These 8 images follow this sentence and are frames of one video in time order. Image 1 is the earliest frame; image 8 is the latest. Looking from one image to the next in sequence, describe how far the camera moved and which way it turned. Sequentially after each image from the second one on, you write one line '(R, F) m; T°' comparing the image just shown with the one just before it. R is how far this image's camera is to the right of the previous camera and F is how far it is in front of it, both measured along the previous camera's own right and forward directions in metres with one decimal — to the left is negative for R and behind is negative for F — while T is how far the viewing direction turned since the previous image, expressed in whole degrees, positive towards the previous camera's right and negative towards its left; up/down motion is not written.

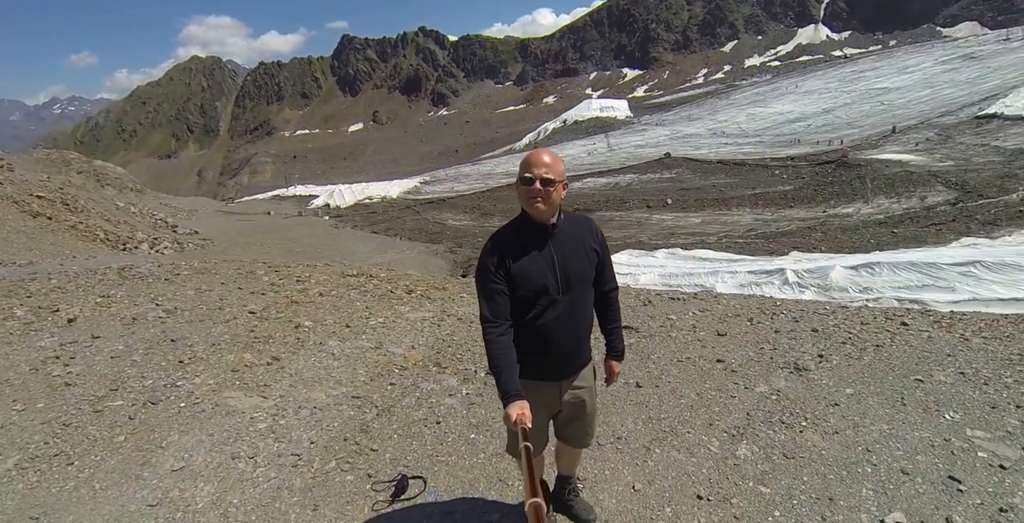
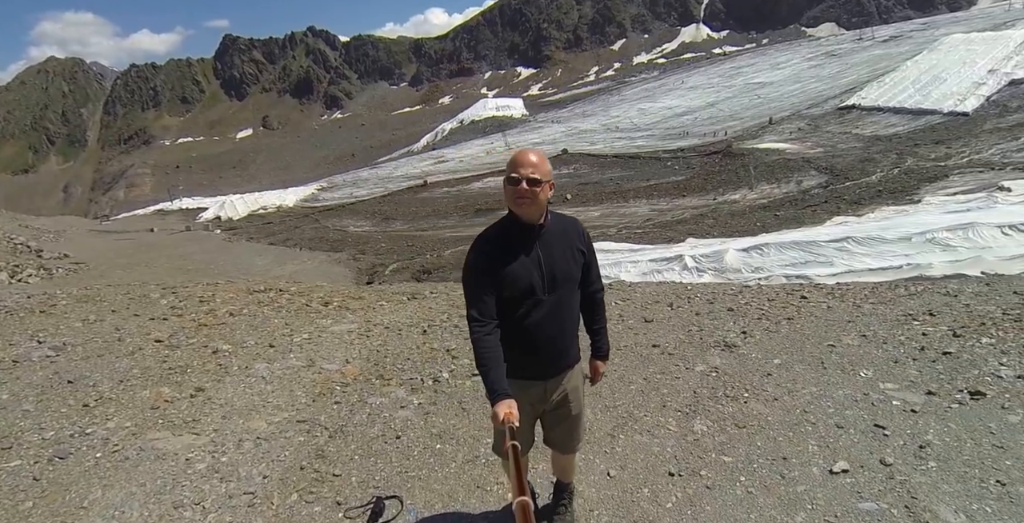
(-0.4, +0.1) m; +11°
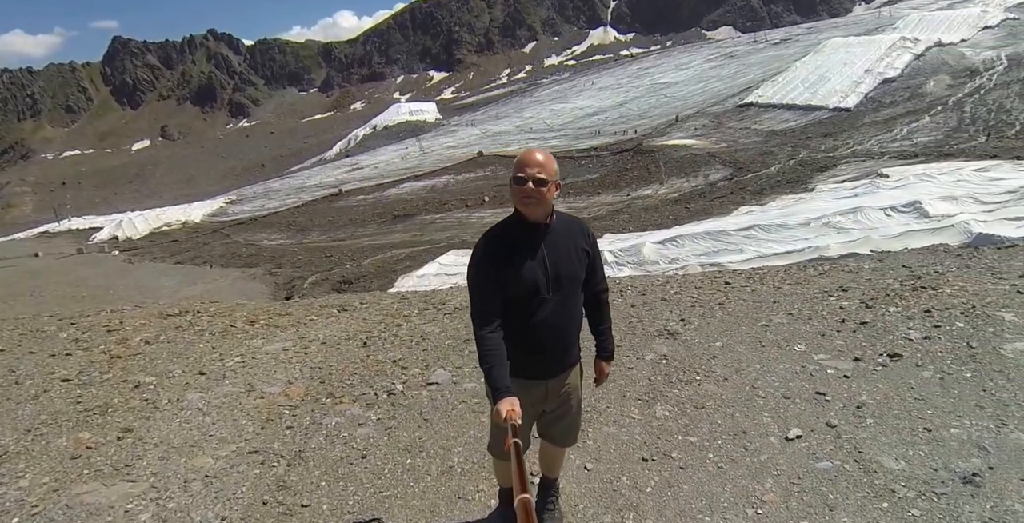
(-0.4, 0.0) m; +9°
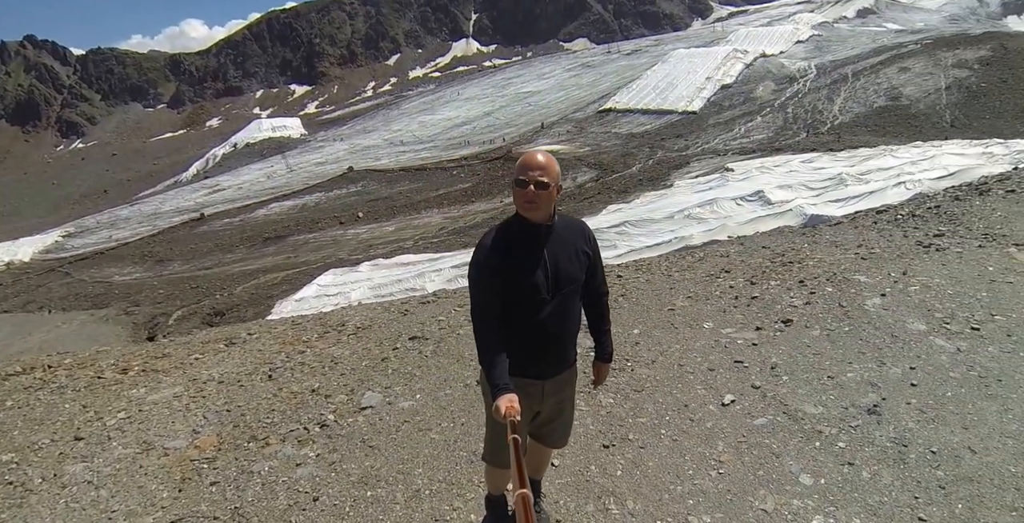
(-0.6, 0.0) m; +14°
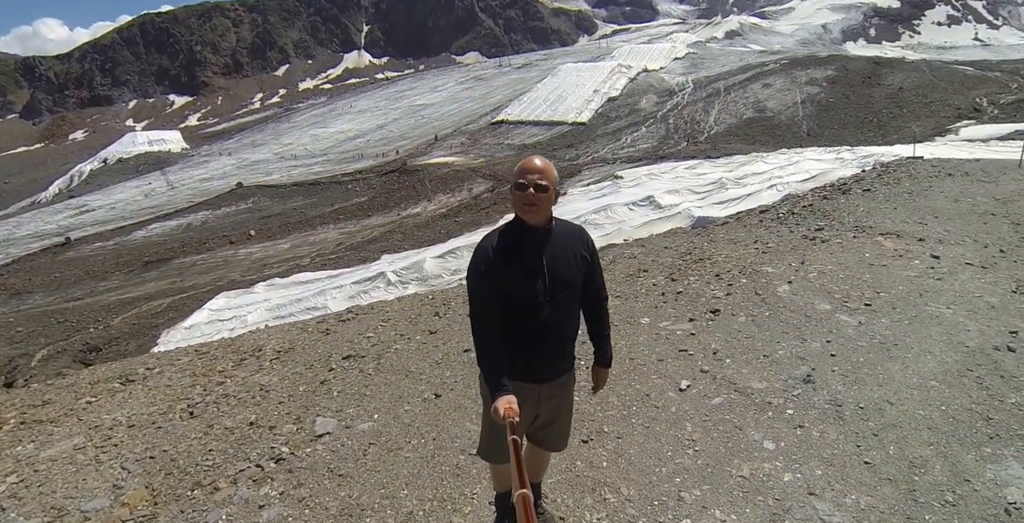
(-0.7, -0.1) m; +12°
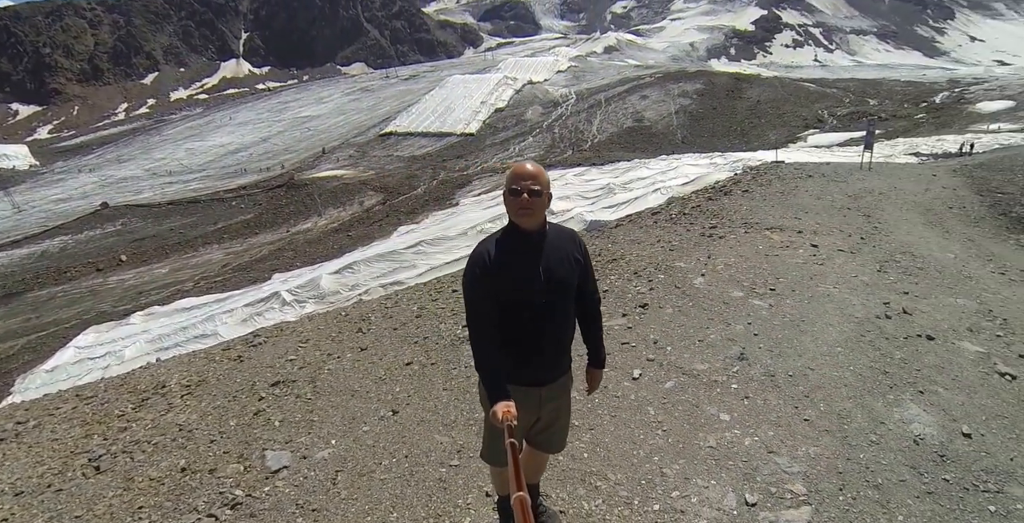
(-0.7, -0.1) m; +12°
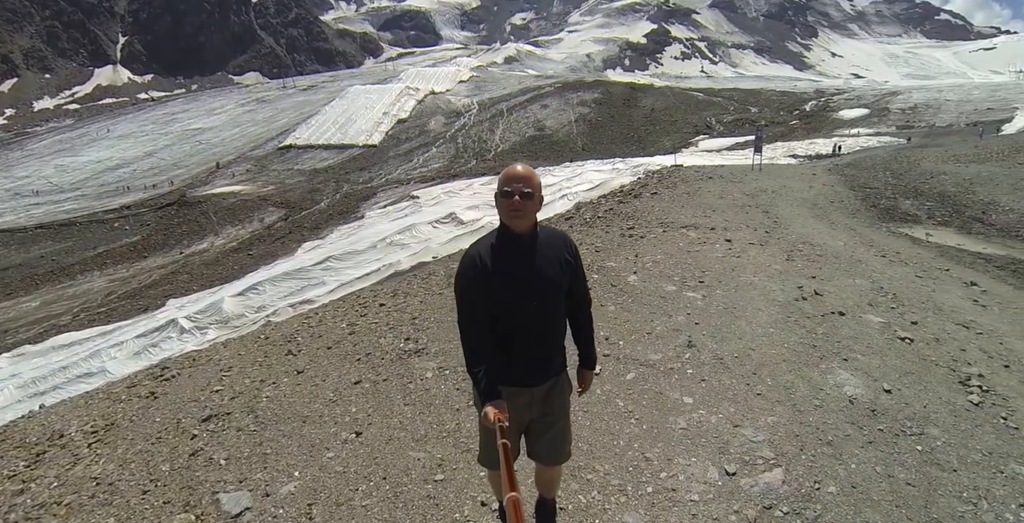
(-0.6, -0.1) m; +11°
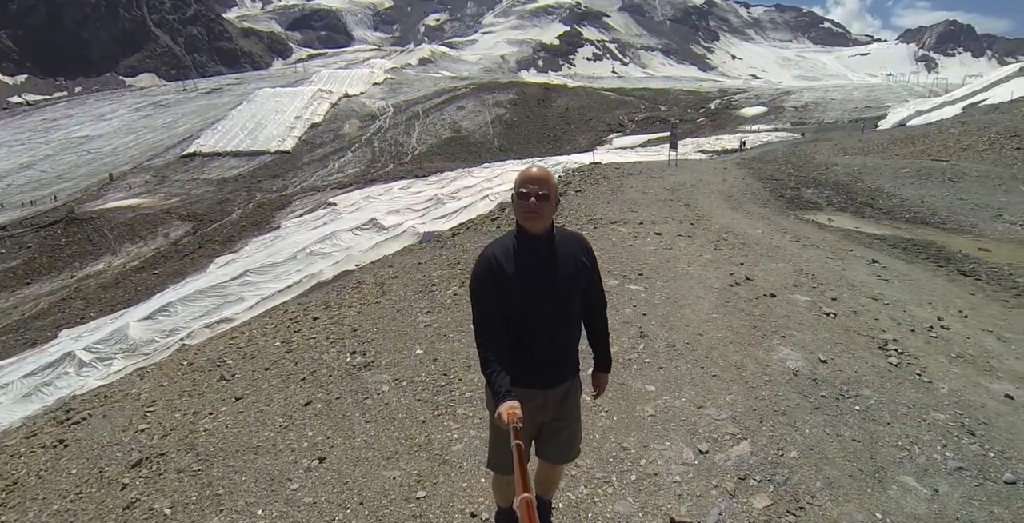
(-0.5, -0.1) m; +9°
